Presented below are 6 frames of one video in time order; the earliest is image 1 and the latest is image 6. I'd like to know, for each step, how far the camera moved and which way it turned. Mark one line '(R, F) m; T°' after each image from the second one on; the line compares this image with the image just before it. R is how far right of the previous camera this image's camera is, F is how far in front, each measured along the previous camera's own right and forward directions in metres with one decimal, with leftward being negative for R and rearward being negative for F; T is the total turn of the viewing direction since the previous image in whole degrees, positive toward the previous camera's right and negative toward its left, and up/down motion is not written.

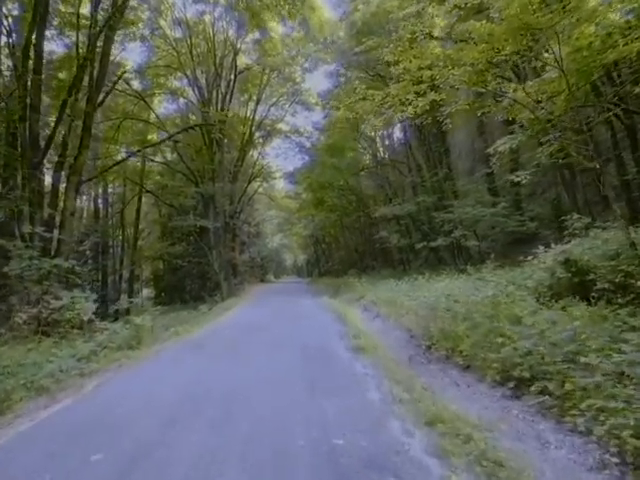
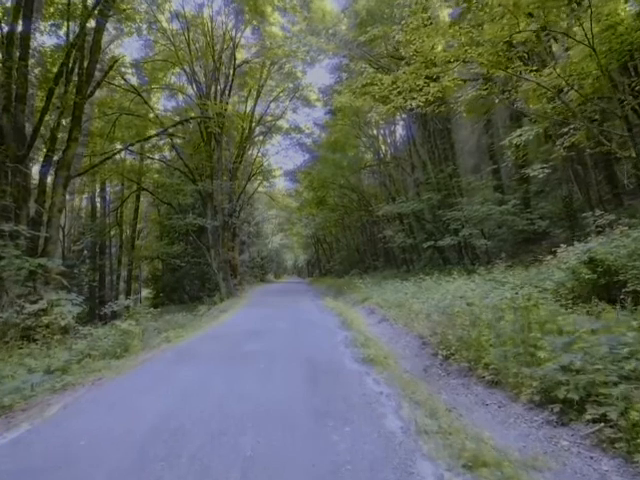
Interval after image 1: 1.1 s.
(-0.1, +0.7) m; 0°
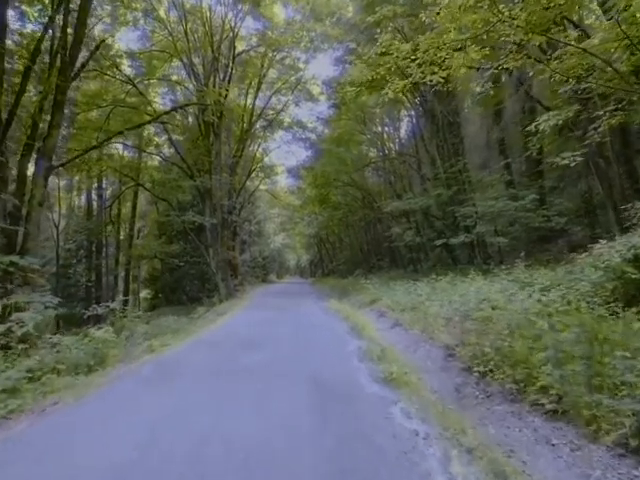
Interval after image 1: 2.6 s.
(-0.1, +1.0) m; 0°
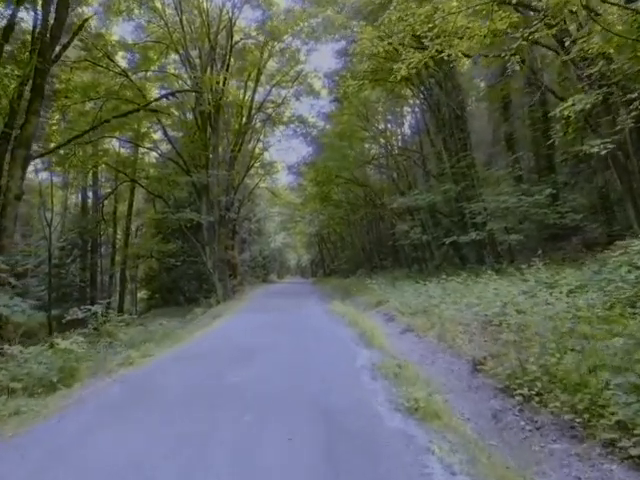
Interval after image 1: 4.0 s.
(0.0, +0.9) m; 0°
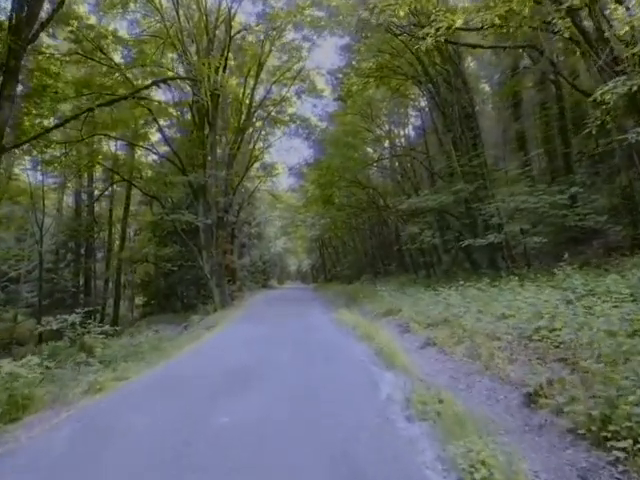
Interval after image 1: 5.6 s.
(-0.1, +1.0) m; 0°
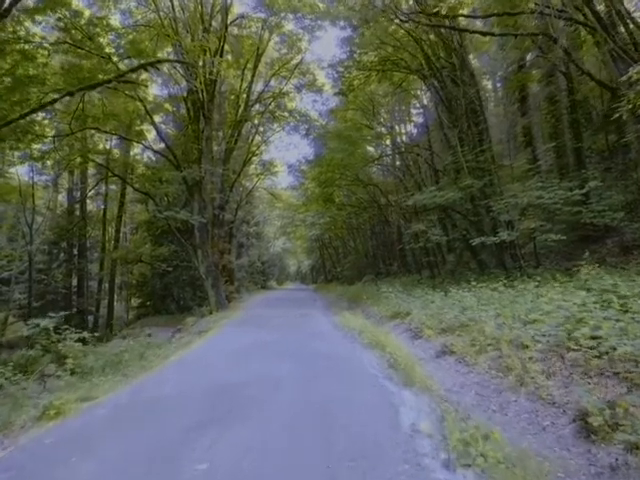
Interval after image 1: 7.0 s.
(-0.1, +0.8) m; 0°
